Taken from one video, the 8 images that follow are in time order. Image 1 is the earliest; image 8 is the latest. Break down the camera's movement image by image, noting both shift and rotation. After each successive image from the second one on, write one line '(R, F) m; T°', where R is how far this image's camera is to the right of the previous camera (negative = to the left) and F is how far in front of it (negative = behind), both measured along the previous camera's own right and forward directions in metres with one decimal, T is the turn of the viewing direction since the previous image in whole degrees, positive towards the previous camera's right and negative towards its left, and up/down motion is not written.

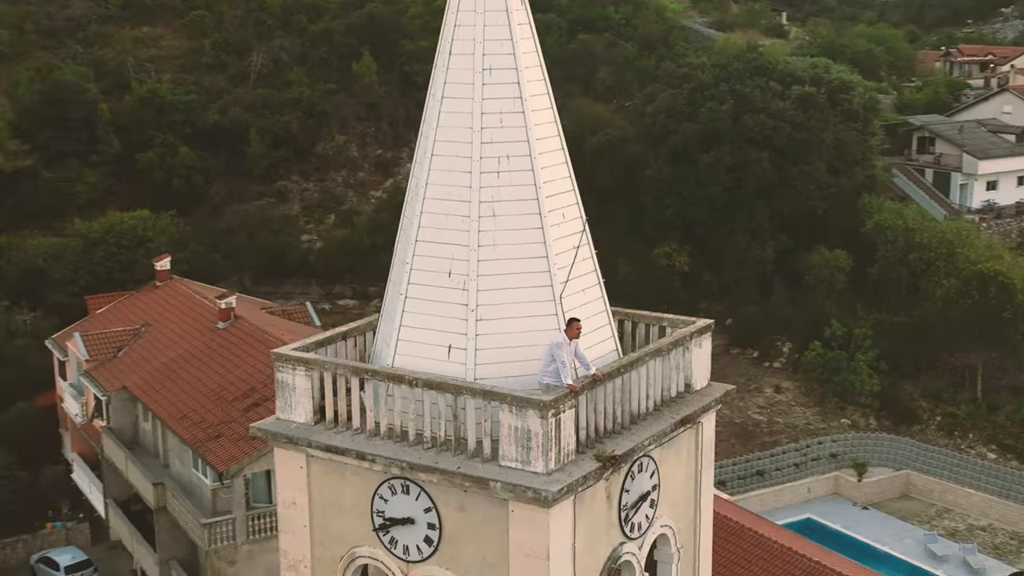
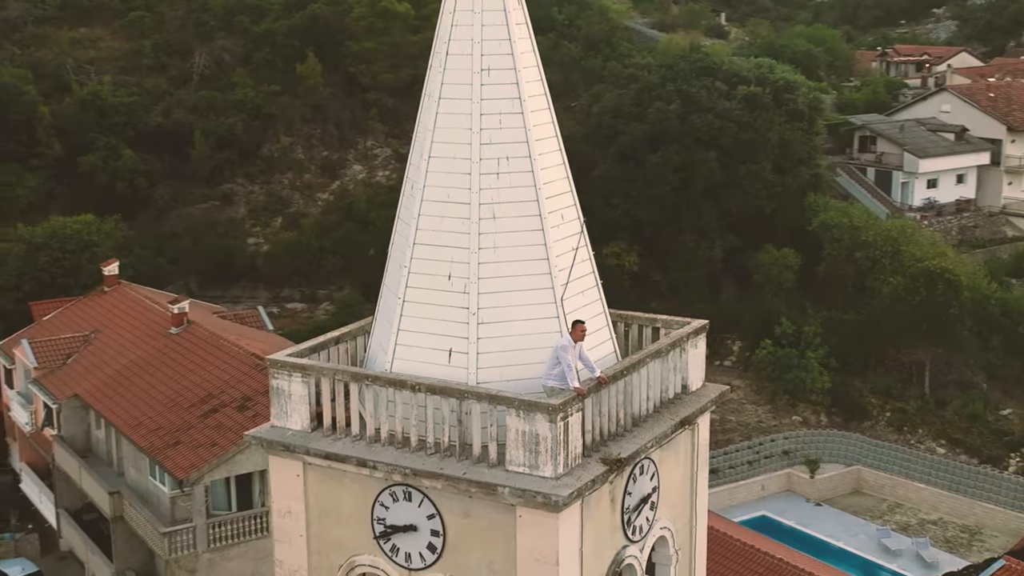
(-0.4, +0.1) m; +3°
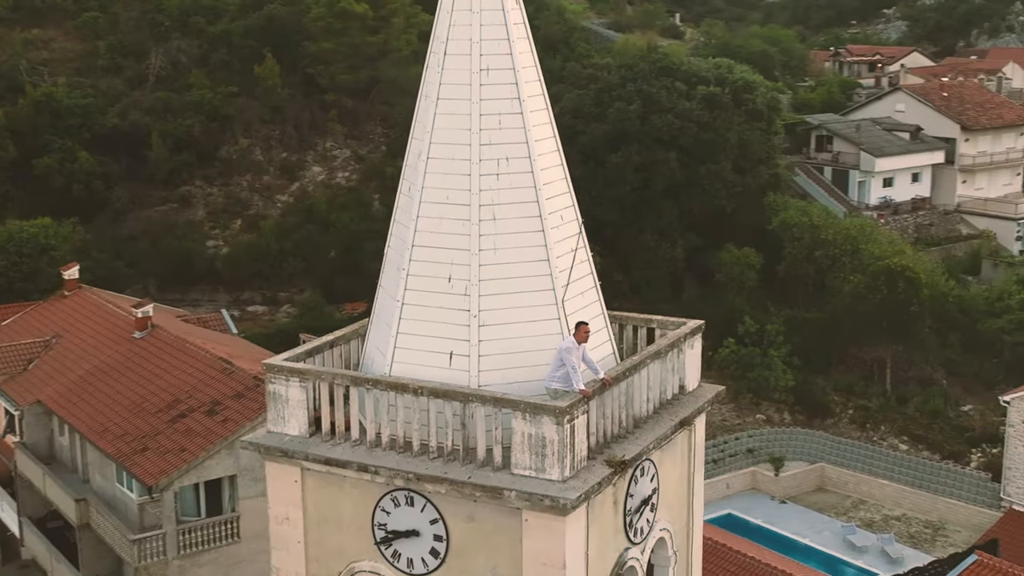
(-0.3, +0.1) m; +2°
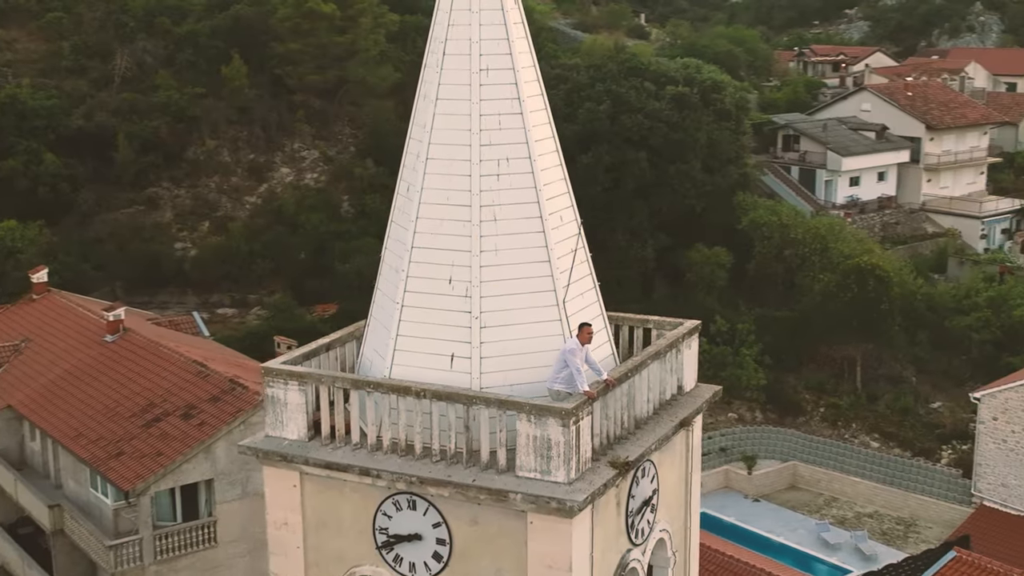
(-0.2, +0.1) m; +2°
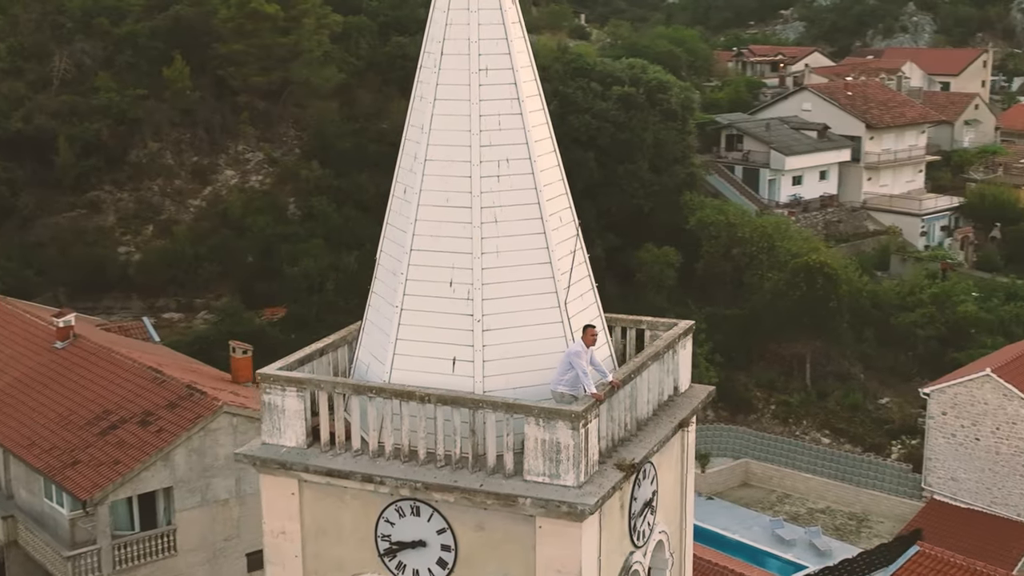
(-0.4, +0.1) m; +3°
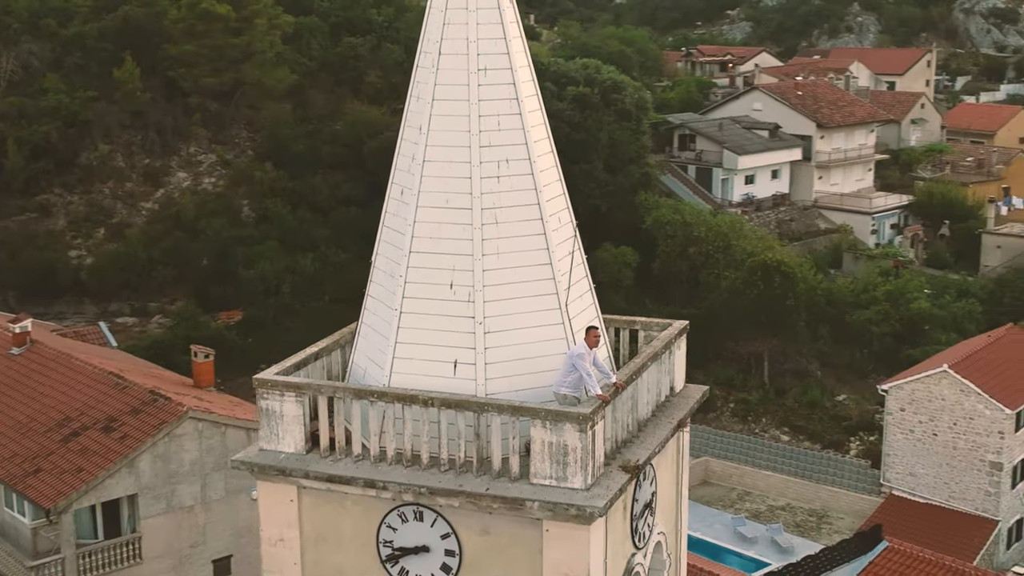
(-0.3, +0.1) m; +2°
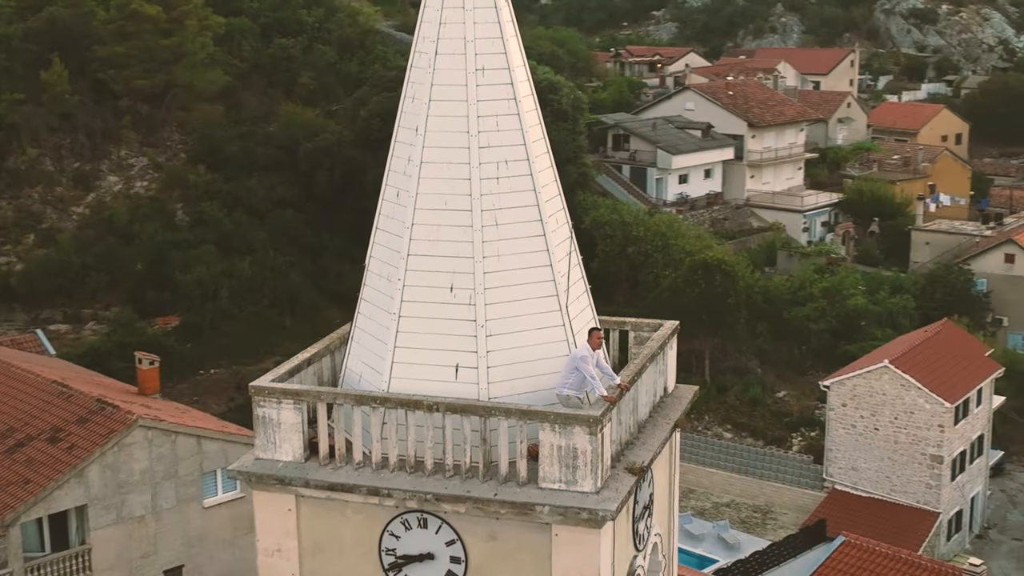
(-0.4, +0.1) m; +3°
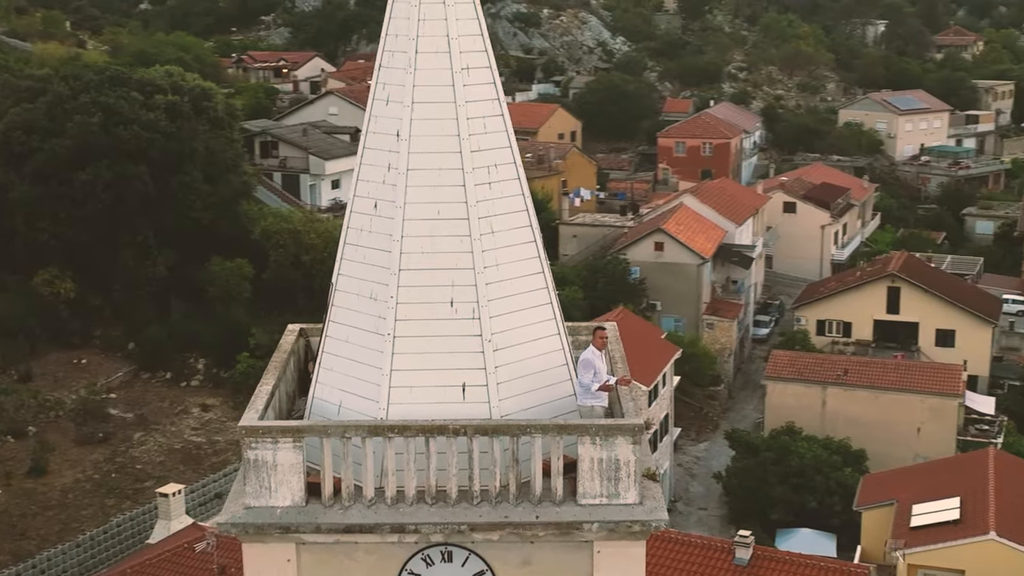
(-2.1, +0.7) m; +17°
